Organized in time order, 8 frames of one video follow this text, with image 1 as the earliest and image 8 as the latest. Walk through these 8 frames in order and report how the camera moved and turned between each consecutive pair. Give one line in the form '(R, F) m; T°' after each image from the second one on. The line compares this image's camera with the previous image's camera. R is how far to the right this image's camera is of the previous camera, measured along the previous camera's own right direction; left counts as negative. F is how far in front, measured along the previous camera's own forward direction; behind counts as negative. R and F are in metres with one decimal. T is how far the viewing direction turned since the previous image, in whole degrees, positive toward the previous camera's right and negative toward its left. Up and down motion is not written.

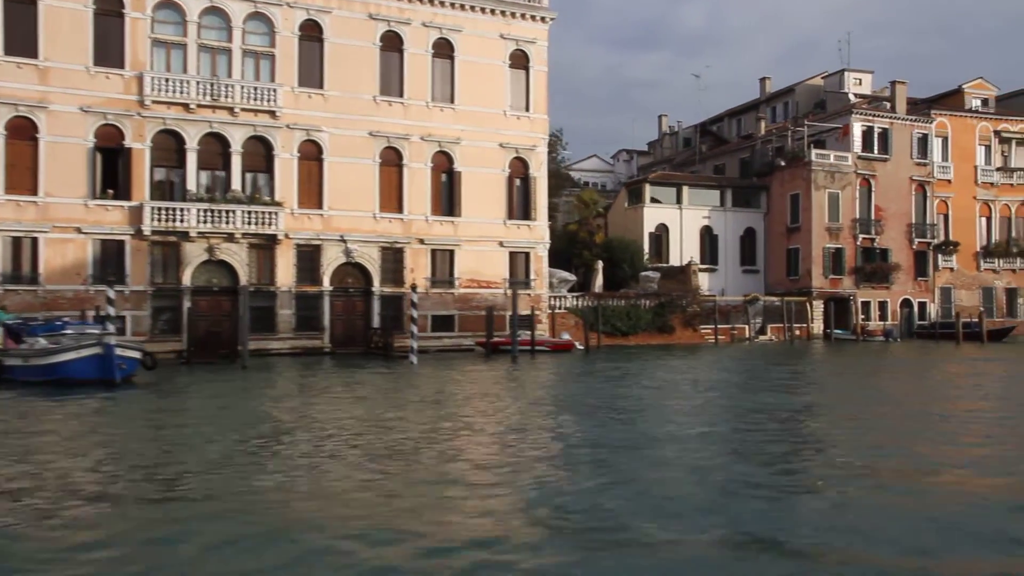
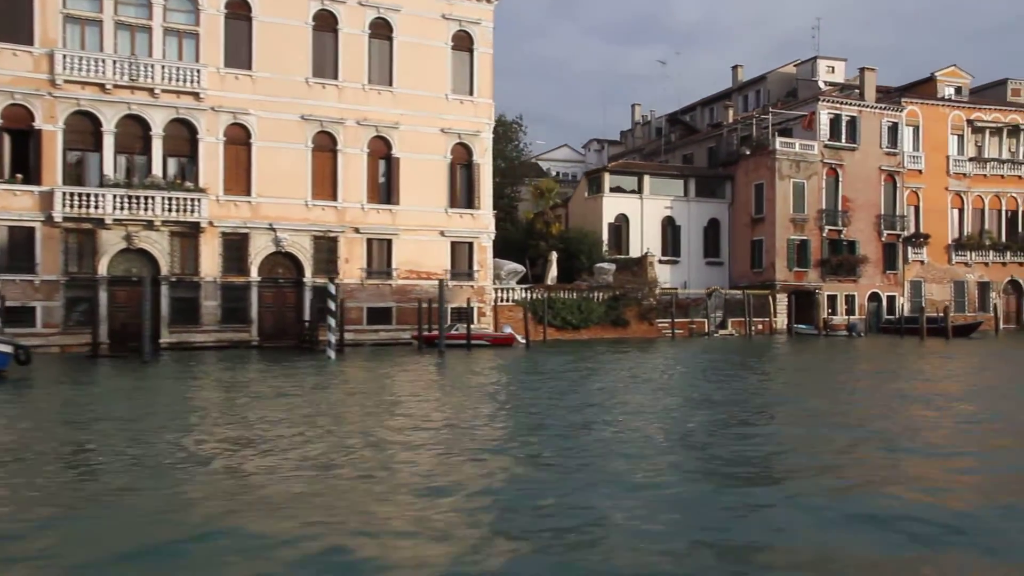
(+2.0, +1.3) m; 0°
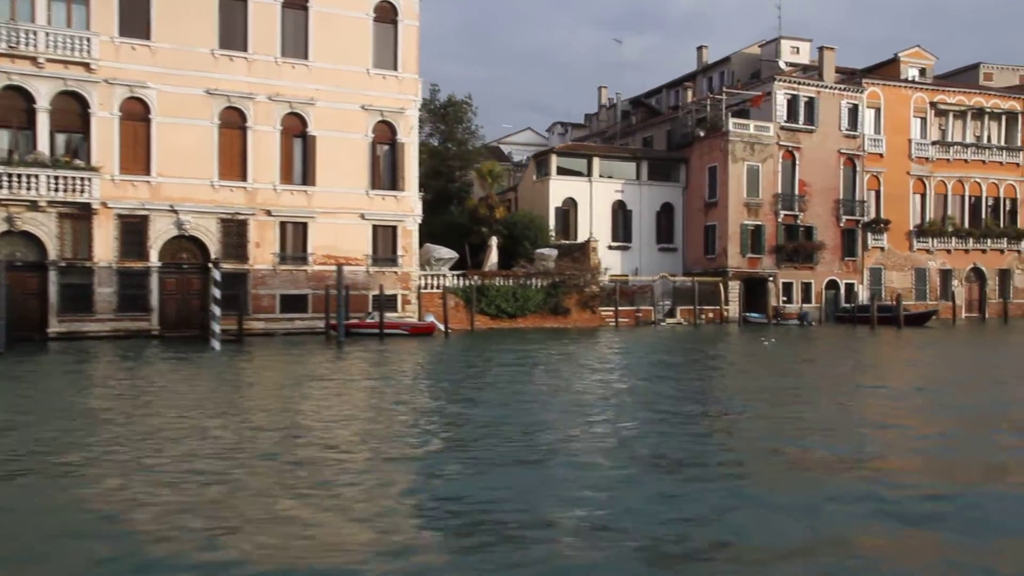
(+2.3, +1.8) m; +1°
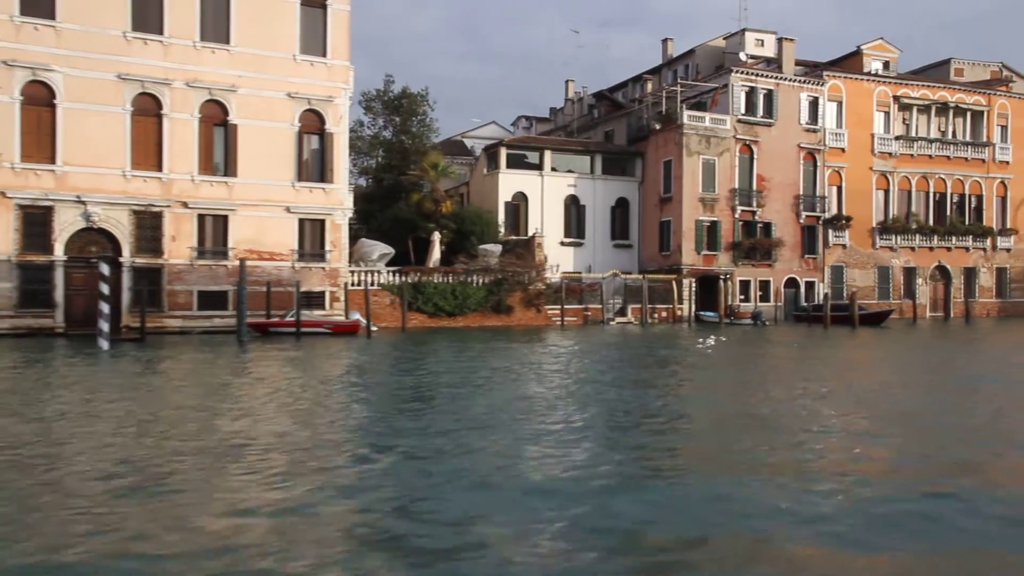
(+1.9, +1.3) m; +1°
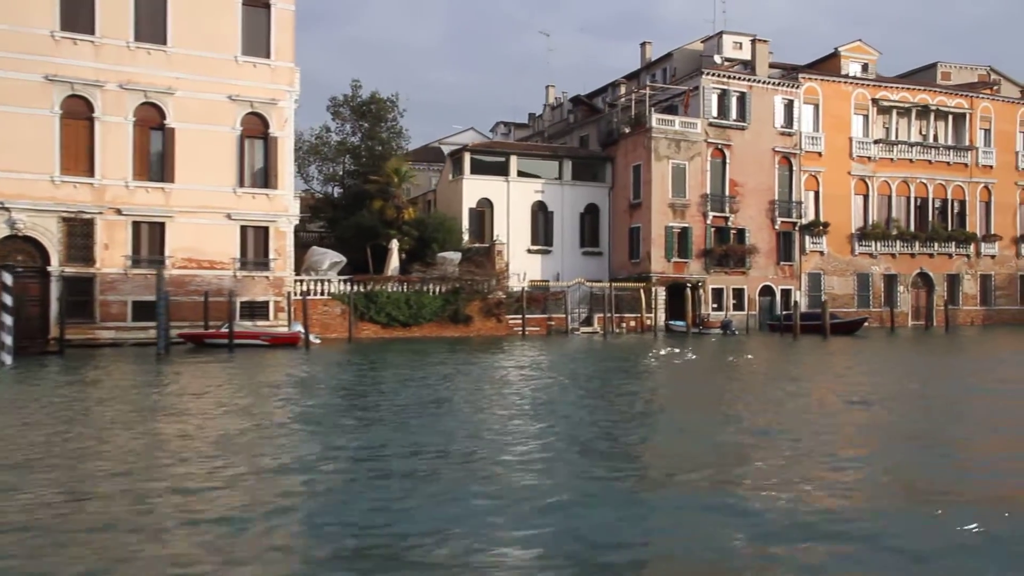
(+1.7, +1.2) m; 0°
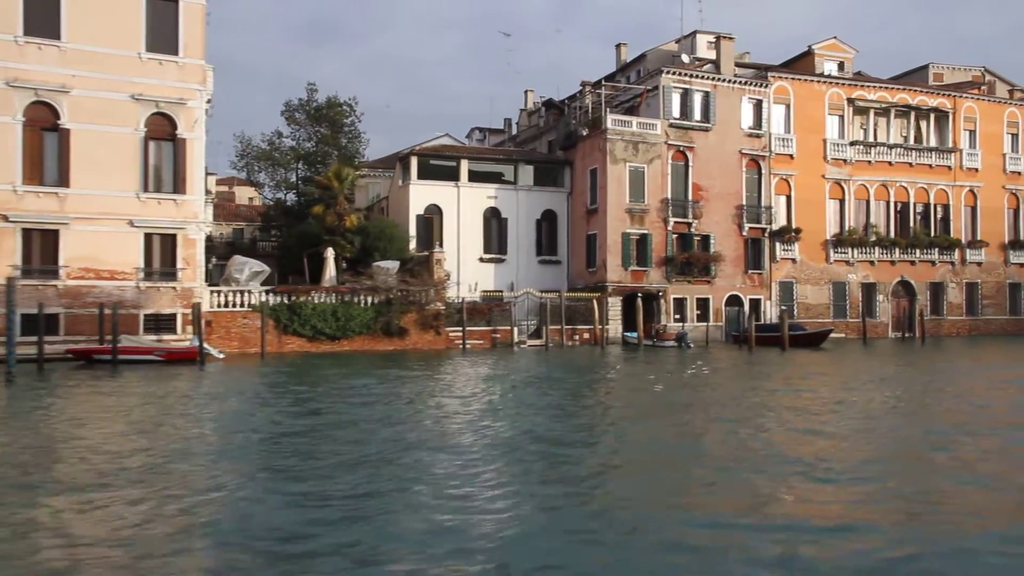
(+2.8, +2.1) m; -1°
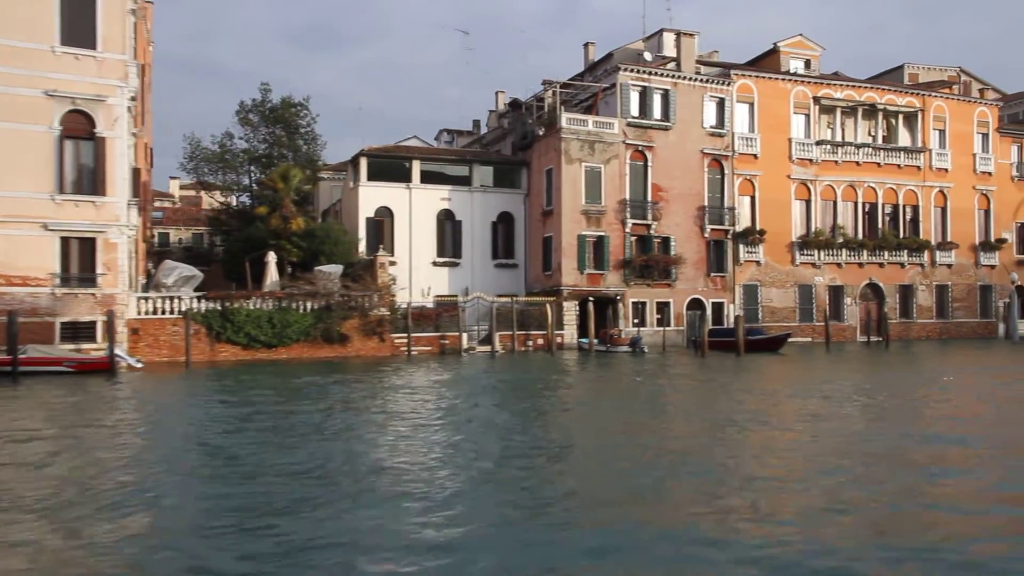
(+1.6, +1.3) m; +1°
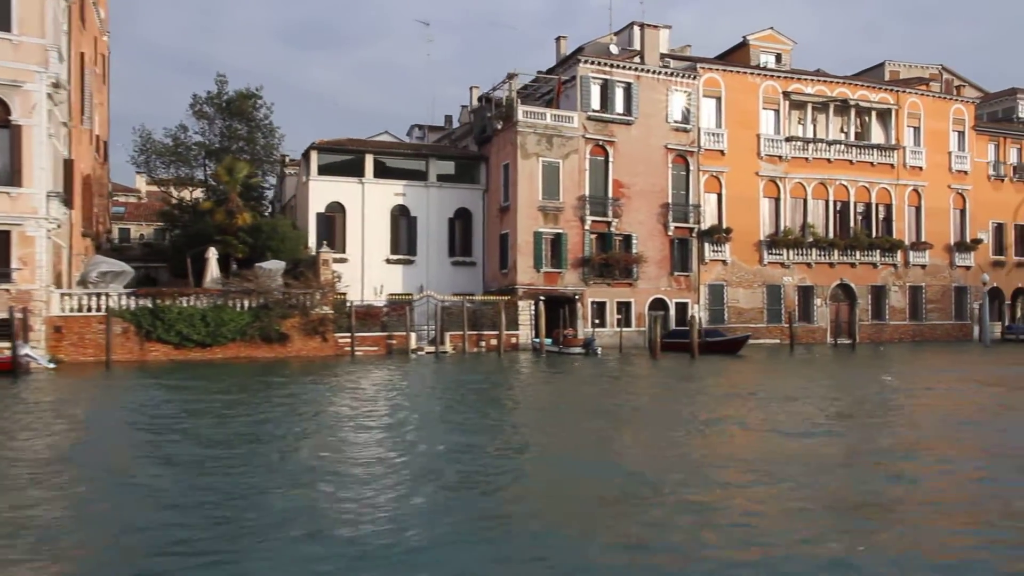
(+1.7, +1.2) m; 0°
